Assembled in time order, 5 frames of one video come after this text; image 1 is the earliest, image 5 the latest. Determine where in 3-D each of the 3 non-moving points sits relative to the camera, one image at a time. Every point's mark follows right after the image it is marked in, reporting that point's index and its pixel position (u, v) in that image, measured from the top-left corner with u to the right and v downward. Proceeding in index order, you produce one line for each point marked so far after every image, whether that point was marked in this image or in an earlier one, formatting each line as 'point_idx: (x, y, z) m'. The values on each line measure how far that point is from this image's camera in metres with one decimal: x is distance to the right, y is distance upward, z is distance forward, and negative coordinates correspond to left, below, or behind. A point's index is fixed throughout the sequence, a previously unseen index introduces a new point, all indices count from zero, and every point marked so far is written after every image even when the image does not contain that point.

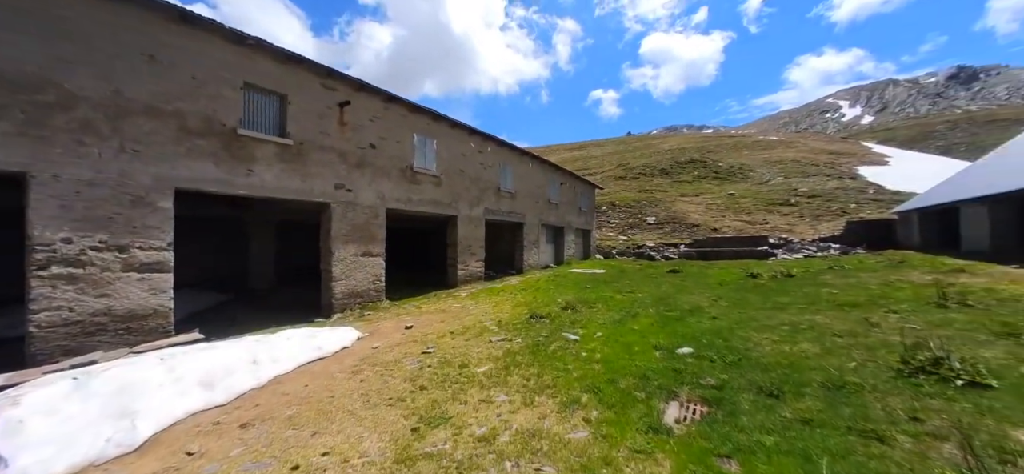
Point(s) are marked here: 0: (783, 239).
0: (+15.9, -0.1, +19.9) m
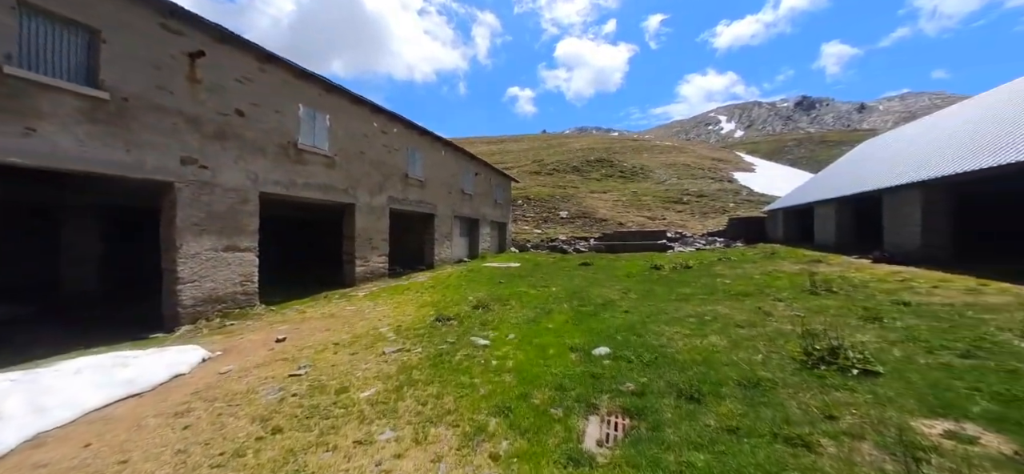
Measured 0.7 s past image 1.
0: (+10.7, +0.2, +22.0) m
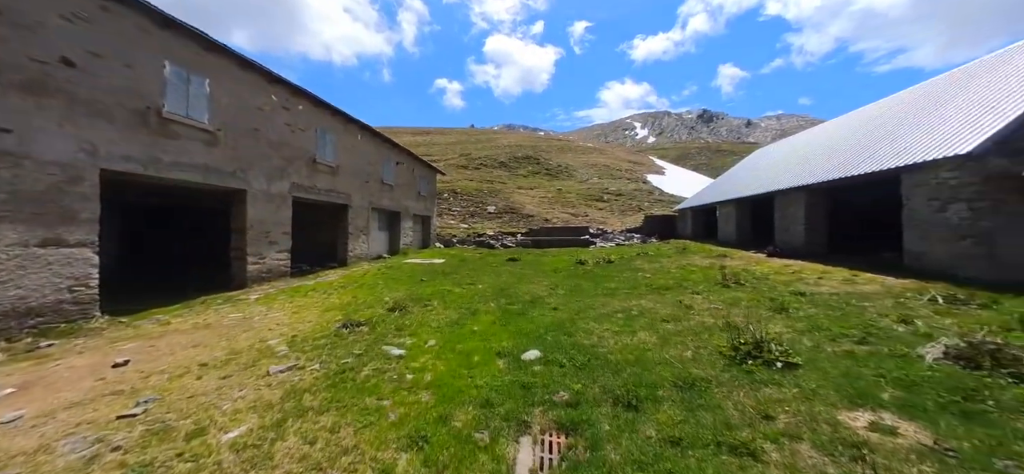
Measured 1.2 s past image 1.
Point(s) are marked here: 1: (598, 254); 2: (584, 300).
0: (+5.9, +0.5, +23.1) m
1: (+3.7, -0.8, +14.7) m
2: (+1.7, -1.4, +7.7) m
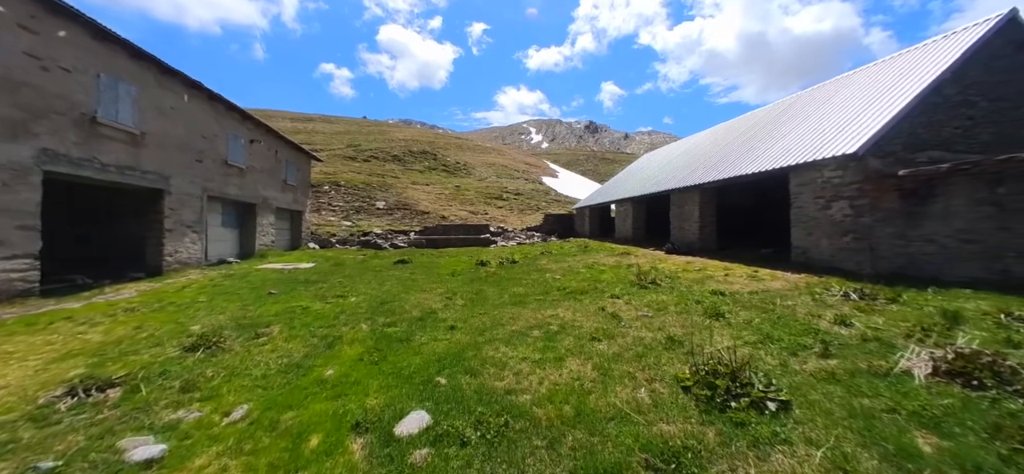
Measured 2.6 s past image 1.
0: (-0.7, +0.6, +22.0) m
1: (-0.4, -0.7, +13.3) m
2: (-0.3, -1.4, +6.1) m
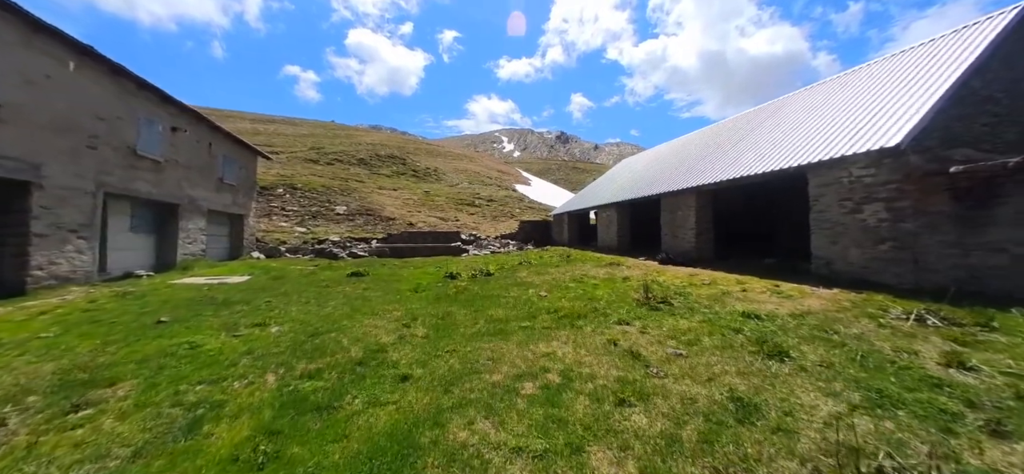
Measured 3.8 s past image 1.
0: (-2.3, +0.1, +20.3) m
1: (-1.3, -1.0, +11.7) m
2: (-0.6, -1.5, +4.4) m
